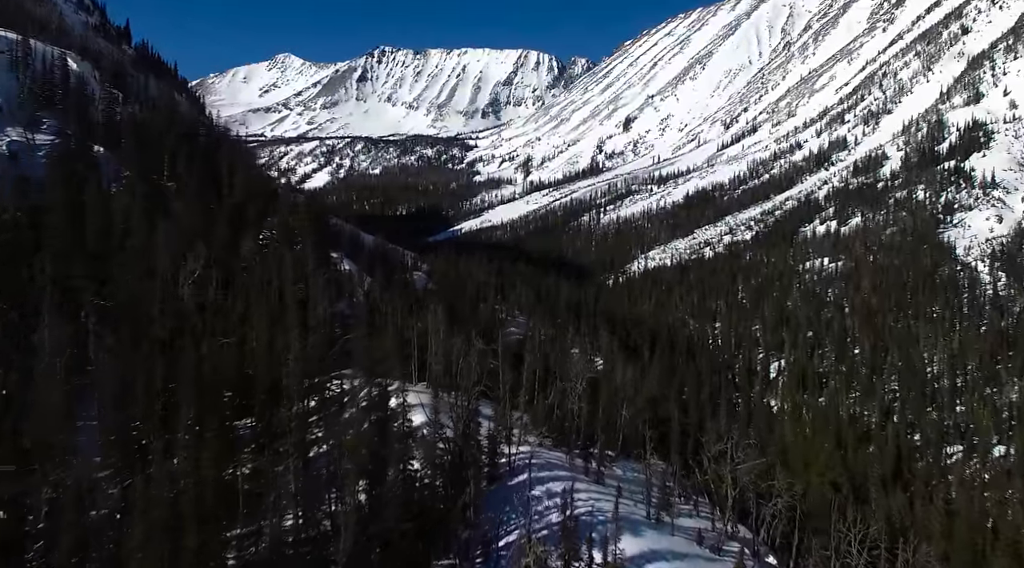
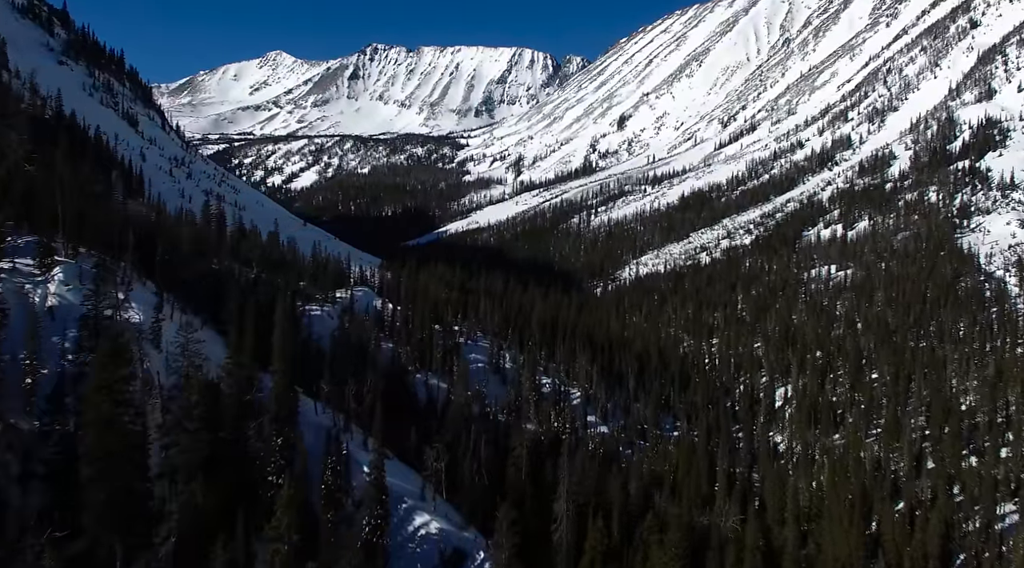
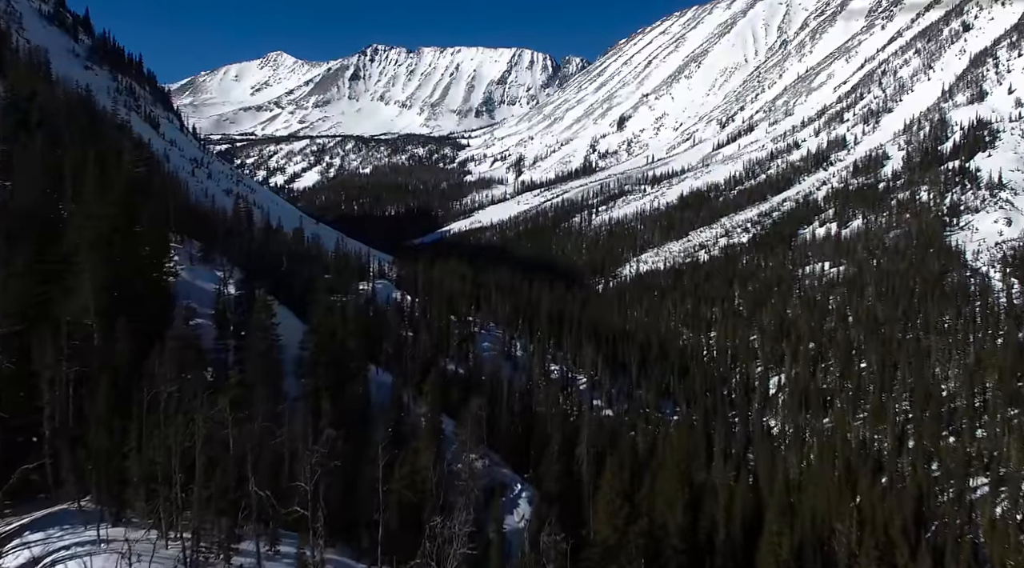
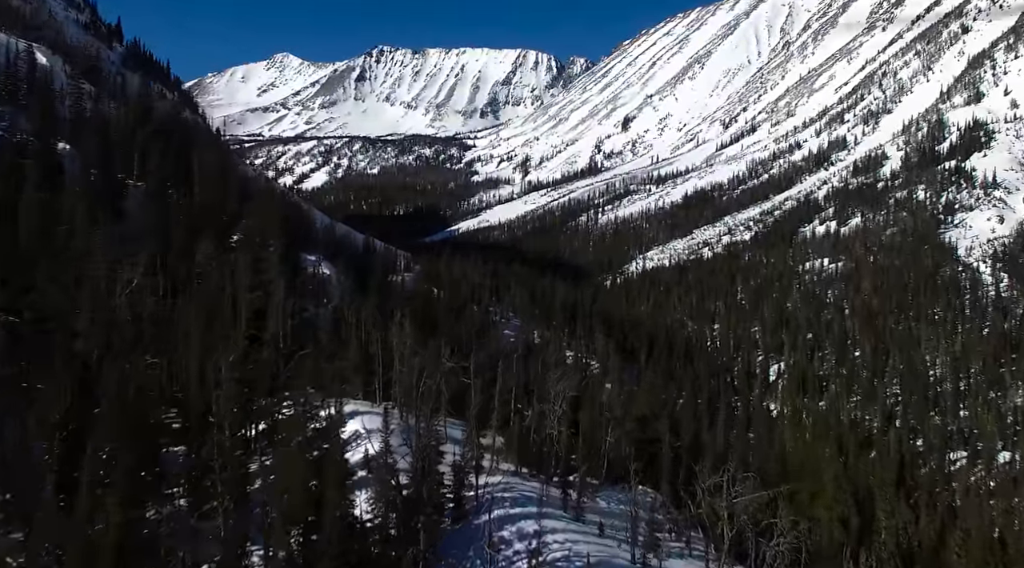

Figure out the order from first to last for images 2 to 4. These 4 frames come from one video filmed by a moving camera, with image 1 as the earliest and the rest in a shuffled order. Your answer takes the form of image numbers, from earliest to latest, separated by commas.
4, 3, 2
